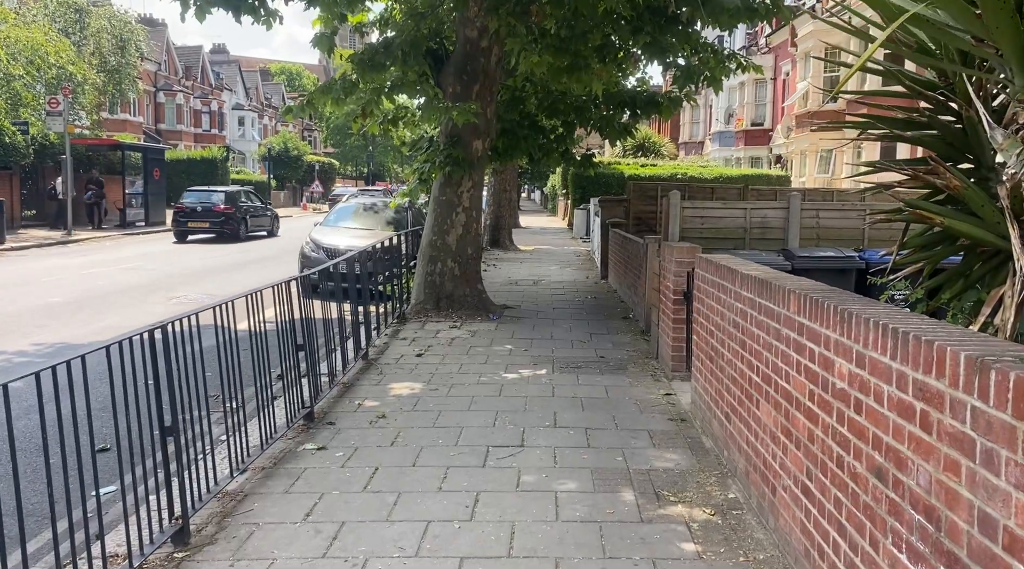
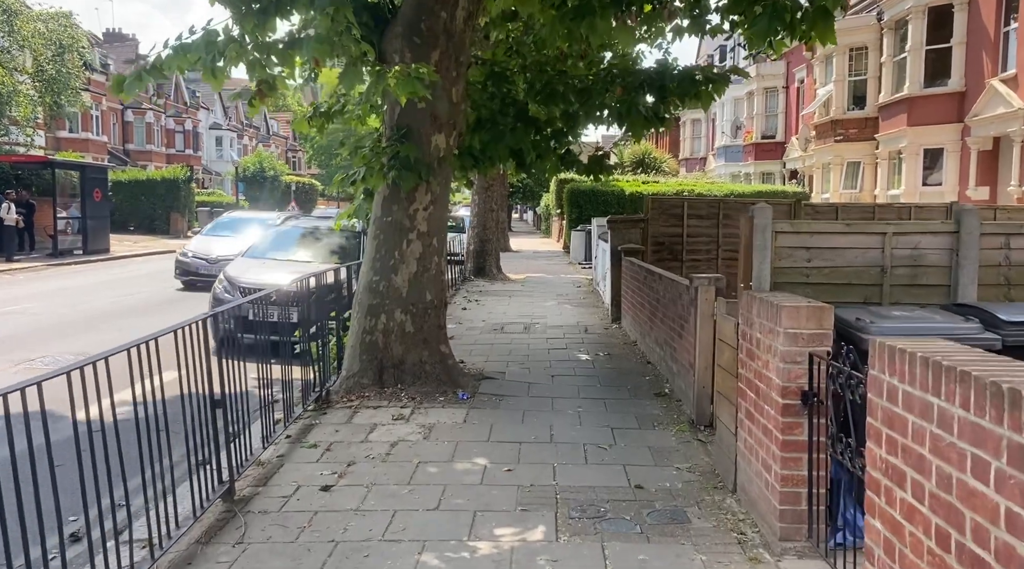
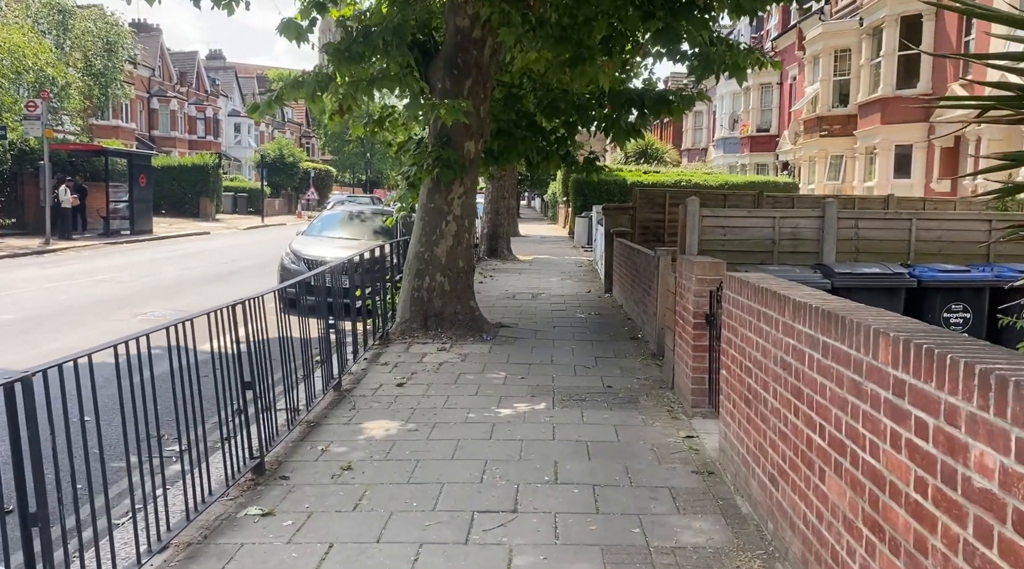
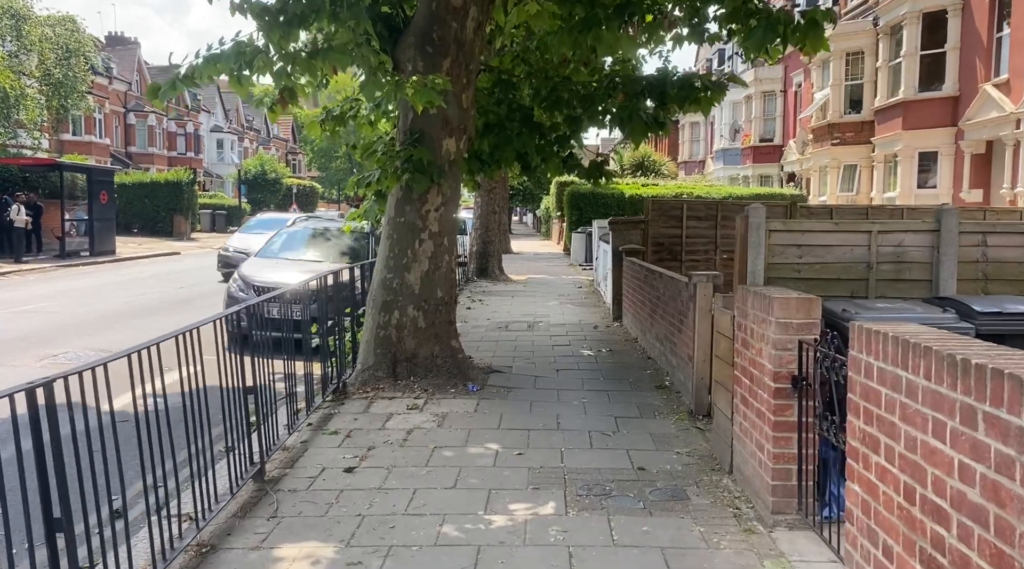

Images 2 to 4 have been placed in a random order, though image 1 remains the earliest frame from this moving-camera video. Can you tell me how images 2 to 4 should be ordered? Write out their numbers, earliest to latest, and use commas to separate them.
3, 4, 2
